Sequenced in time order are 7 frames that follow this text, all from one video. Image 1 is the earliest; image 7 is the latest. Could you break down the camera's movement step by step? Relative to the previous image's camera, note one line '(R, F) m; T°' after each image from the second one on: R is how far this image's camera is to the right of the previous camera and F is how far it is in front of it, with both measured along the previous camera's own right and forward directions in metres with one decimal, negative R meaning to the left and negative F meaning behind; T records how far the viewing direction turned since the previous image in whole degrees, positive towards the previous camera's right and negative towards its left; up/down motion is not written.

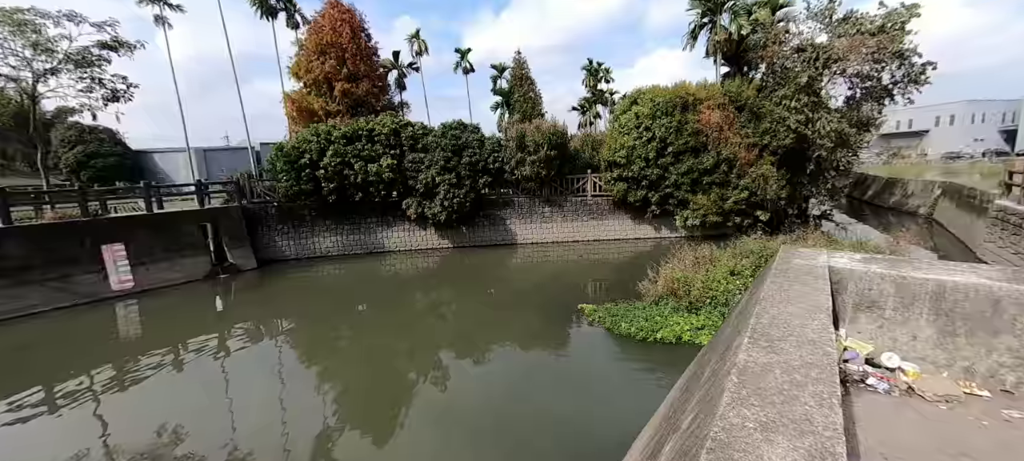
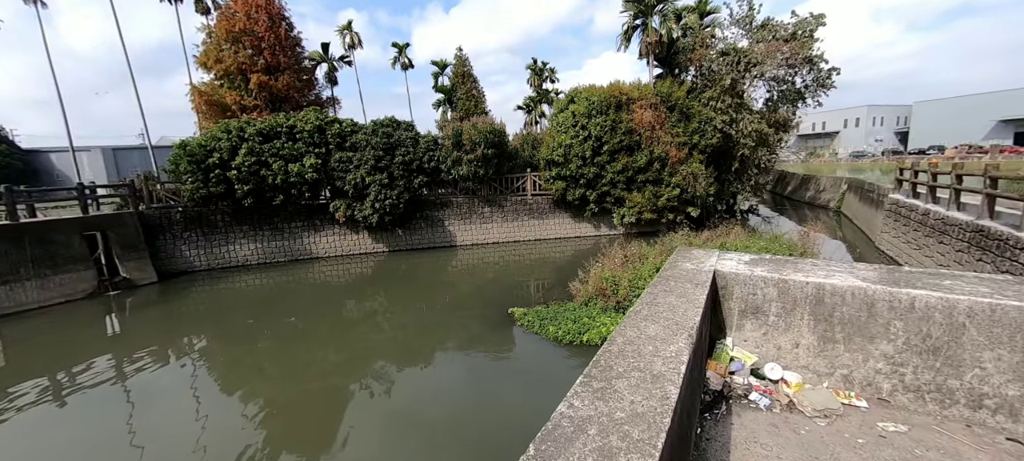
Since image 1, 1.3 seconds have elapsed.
(+0.5, +0.3) m; +7°
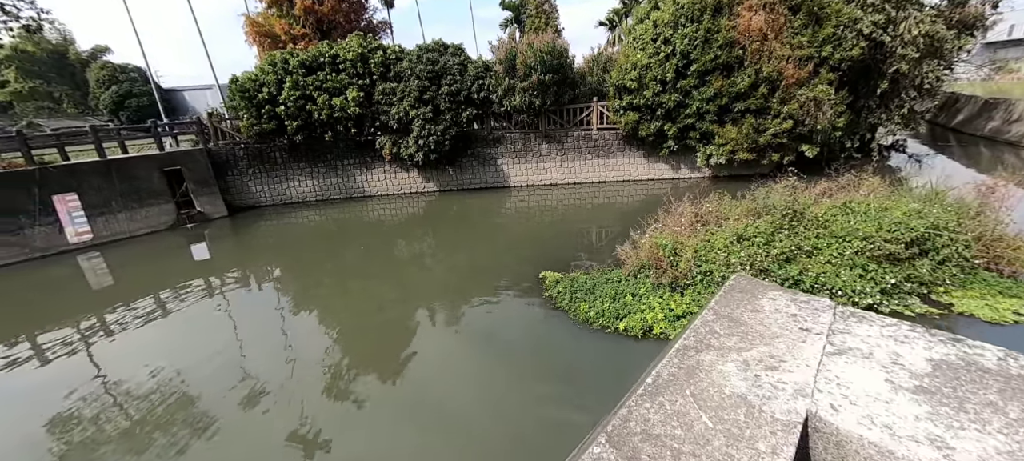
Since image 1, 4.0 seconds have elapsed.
(+0.7, +1.3) m; -12°
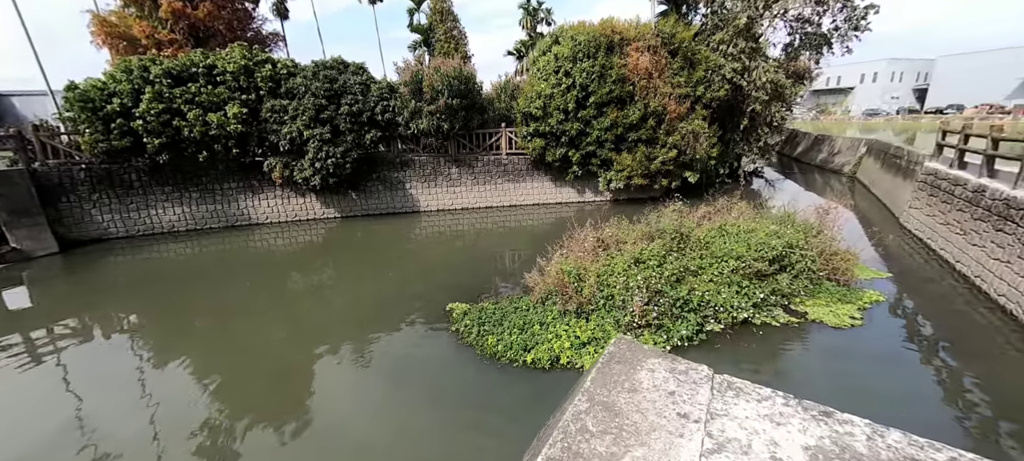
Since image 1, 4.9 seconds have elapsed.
(+0.1, +0.2) m; +12°
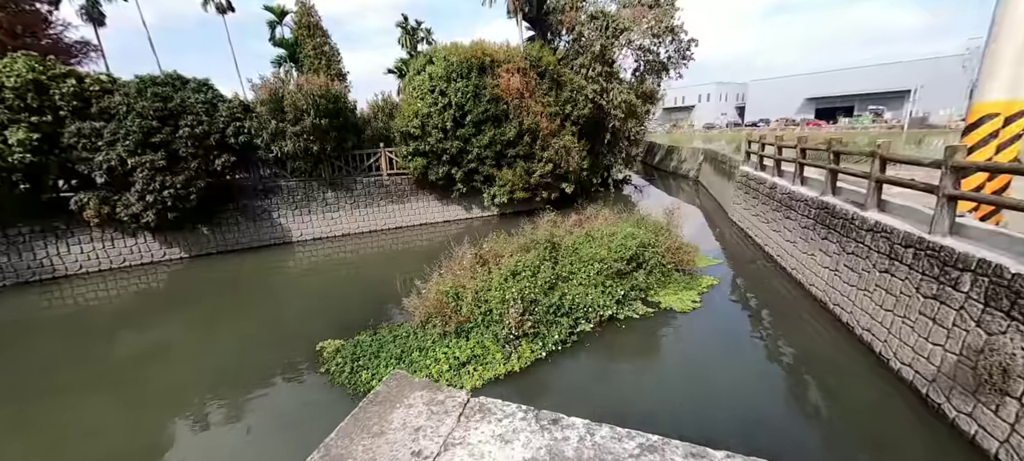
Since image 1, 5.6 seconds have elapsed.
(+0.3, 0.0) m; +14°
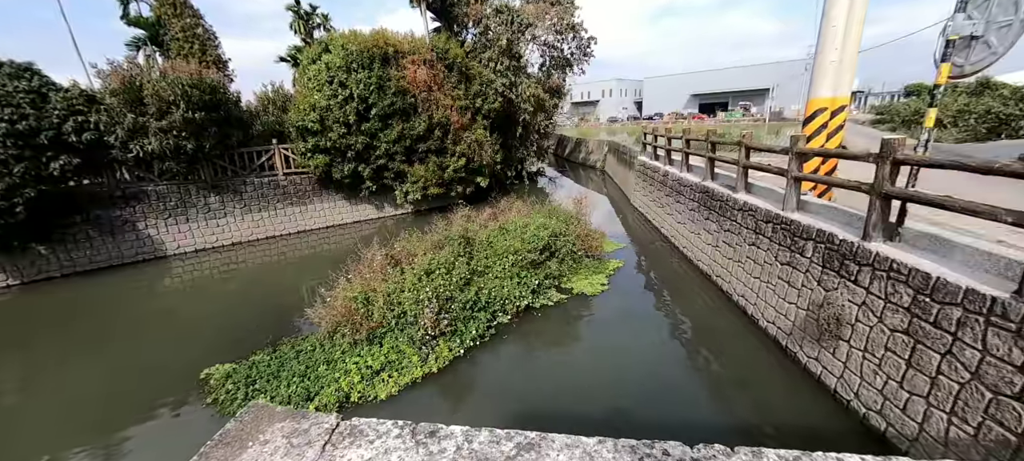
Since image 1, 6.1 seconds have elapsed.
(+0.1, 0.0) m; +11°
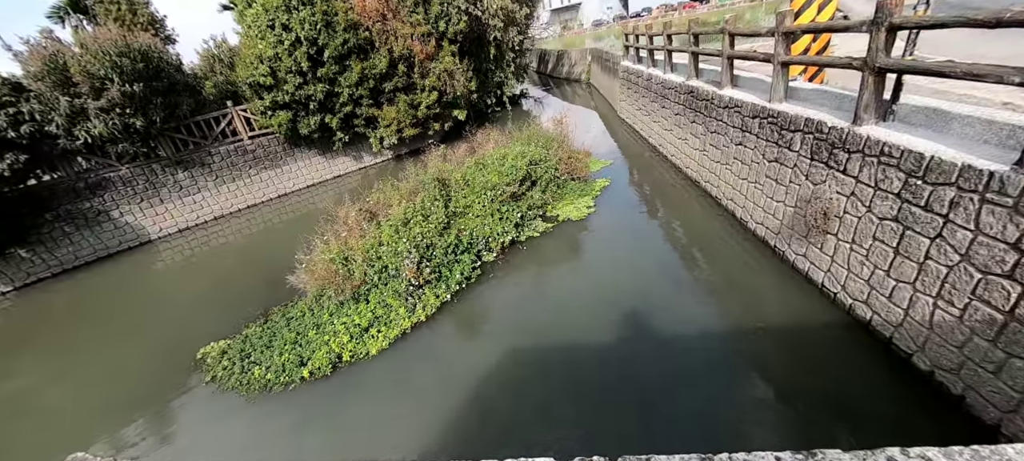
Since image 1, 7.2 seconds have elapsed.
(+0.3, +0.2) m; -1°
